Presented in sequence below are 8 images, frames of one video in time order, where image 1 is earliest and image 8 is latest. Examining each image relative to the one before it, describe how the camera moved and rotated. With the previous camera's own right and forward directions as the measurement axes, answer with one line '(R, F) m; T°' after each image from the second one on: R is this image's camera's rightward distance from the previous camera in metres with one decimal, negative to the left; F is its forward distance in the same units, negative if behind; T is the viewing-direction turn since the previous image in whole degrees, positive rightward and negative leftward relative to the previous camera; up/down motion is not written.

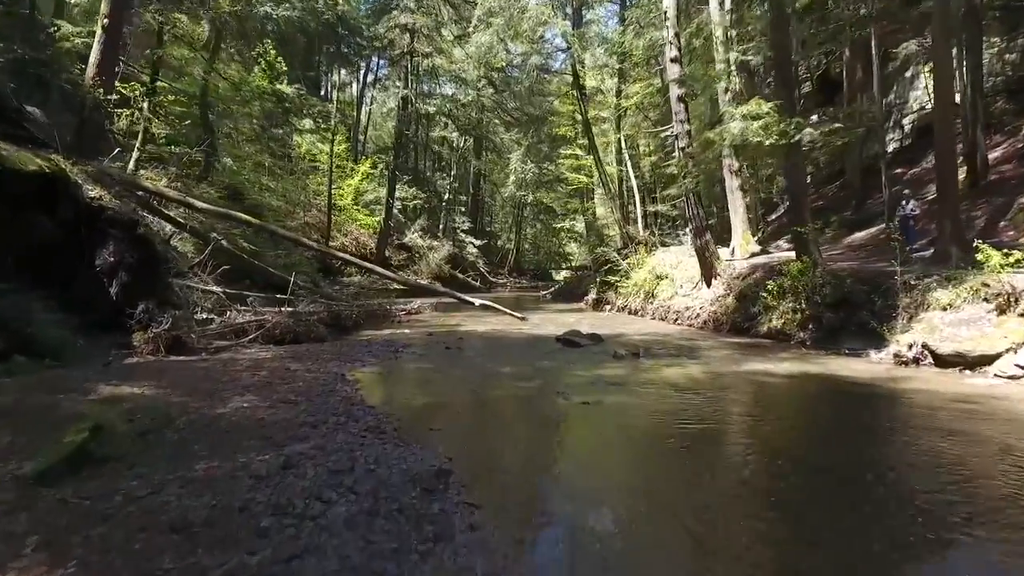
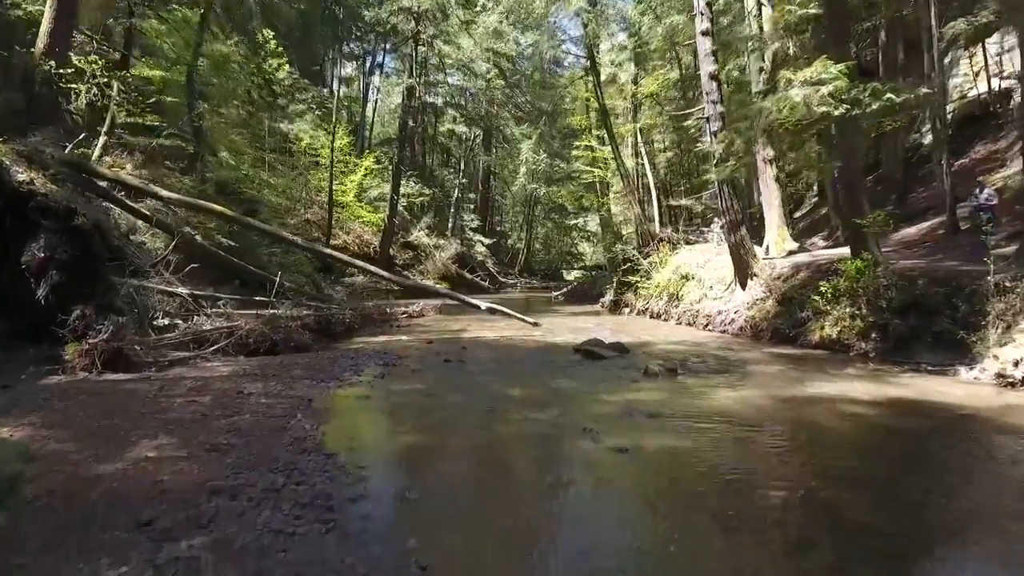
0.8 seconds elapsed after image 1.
(0.0, +1.5) m; -1°
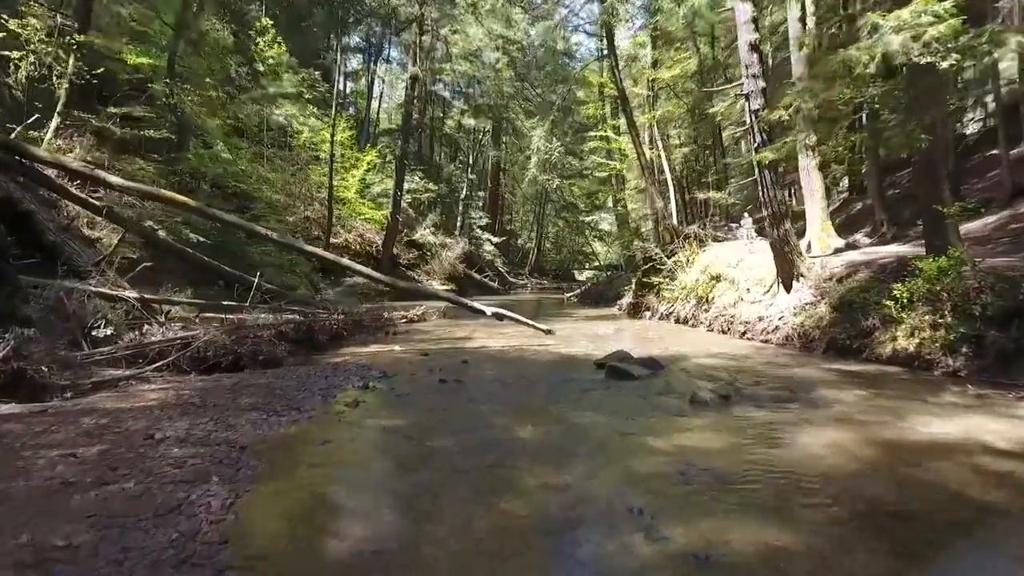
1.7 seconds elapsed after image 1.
(0.0, +1.5) m; -1°
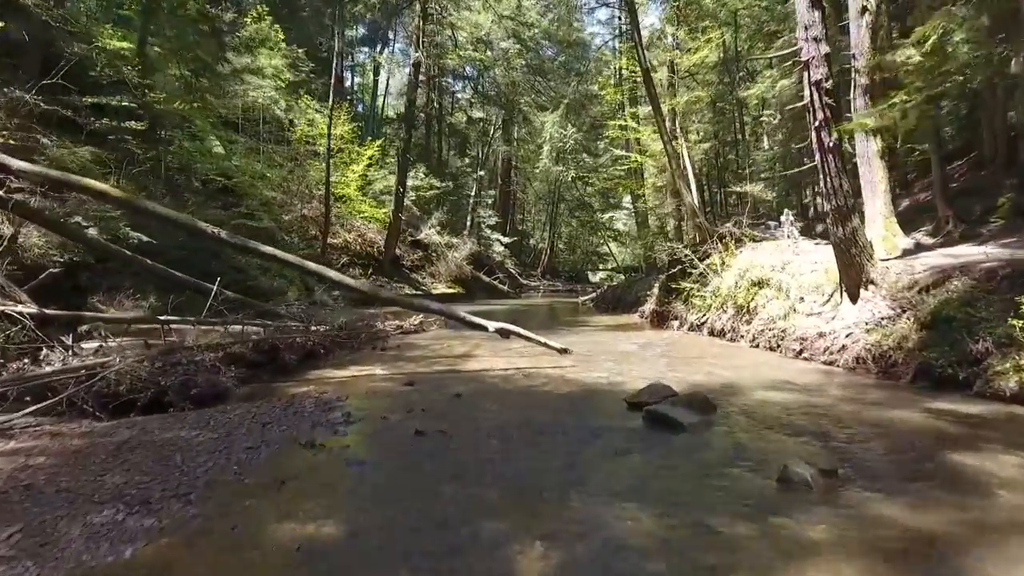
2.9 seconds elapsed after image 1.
(+0.1, +1.8) m; -1°
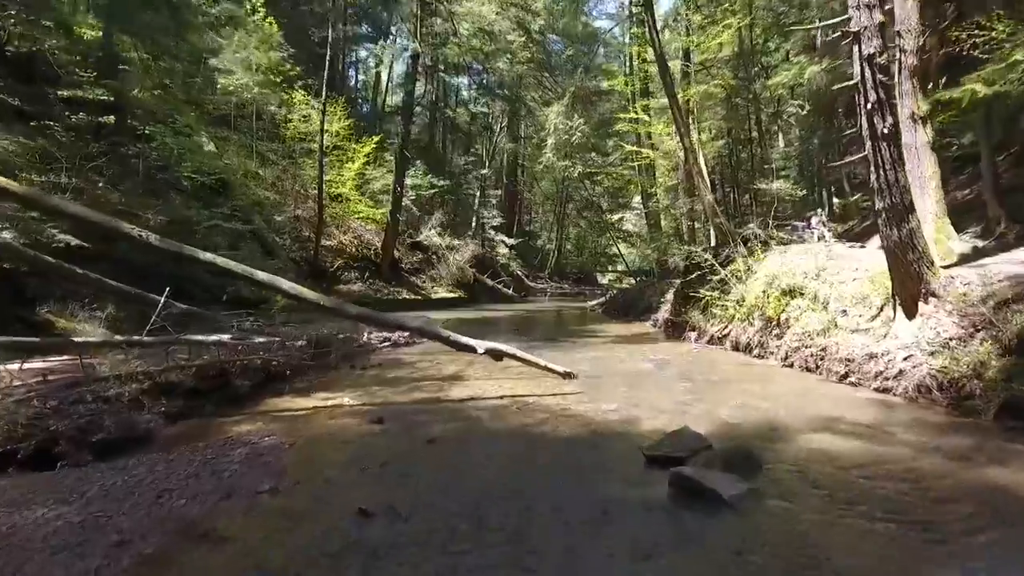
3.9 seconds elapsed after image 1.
(+0.2, +1.3) m; -1°
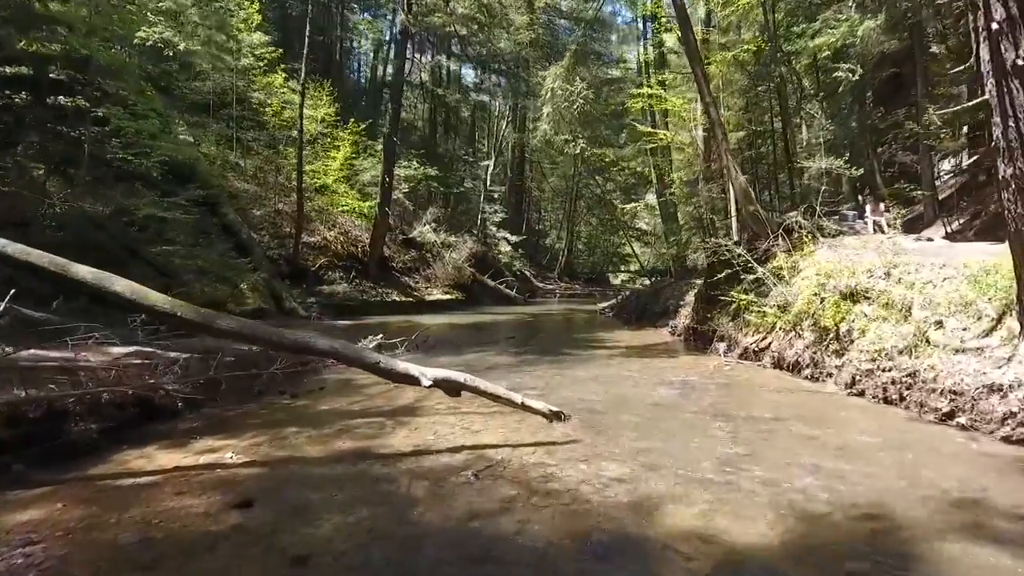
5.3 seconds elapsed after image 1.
(+0.4, +2.2) m; -1°
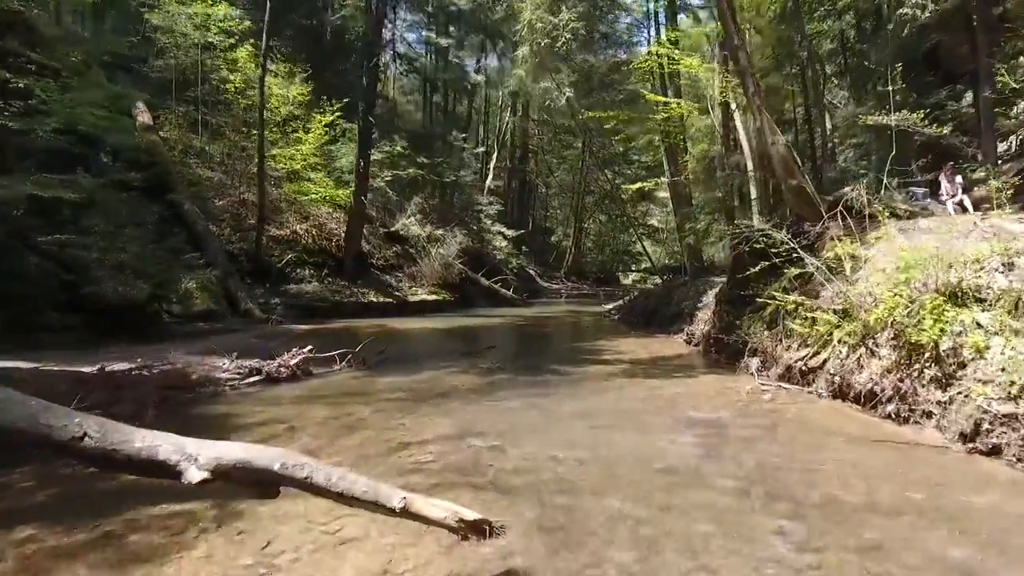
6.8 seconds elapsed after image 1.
(+0.5, +2.4) m; -1°
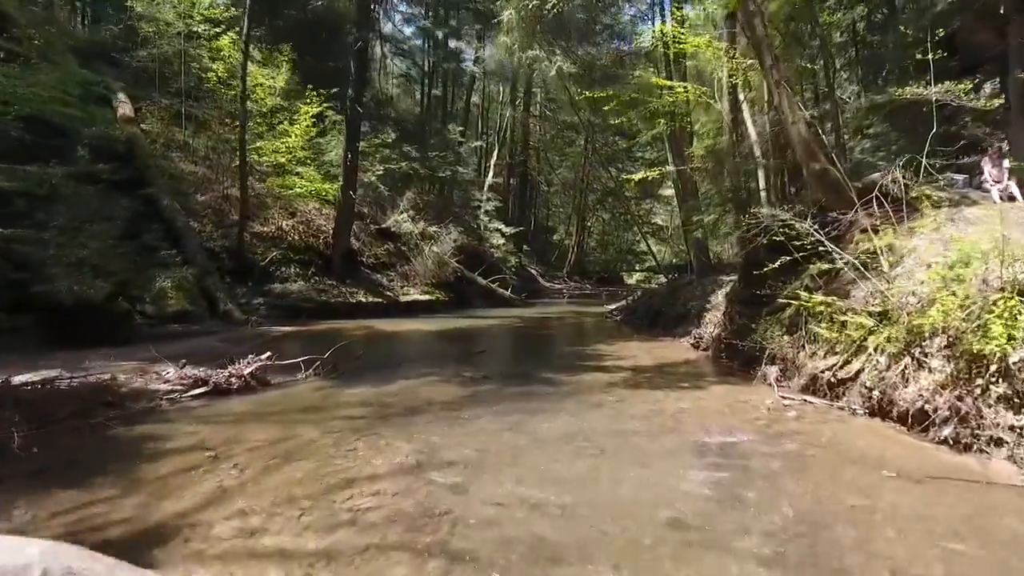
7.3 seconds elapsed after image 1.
(+0.2, +1.0) m; 0°
